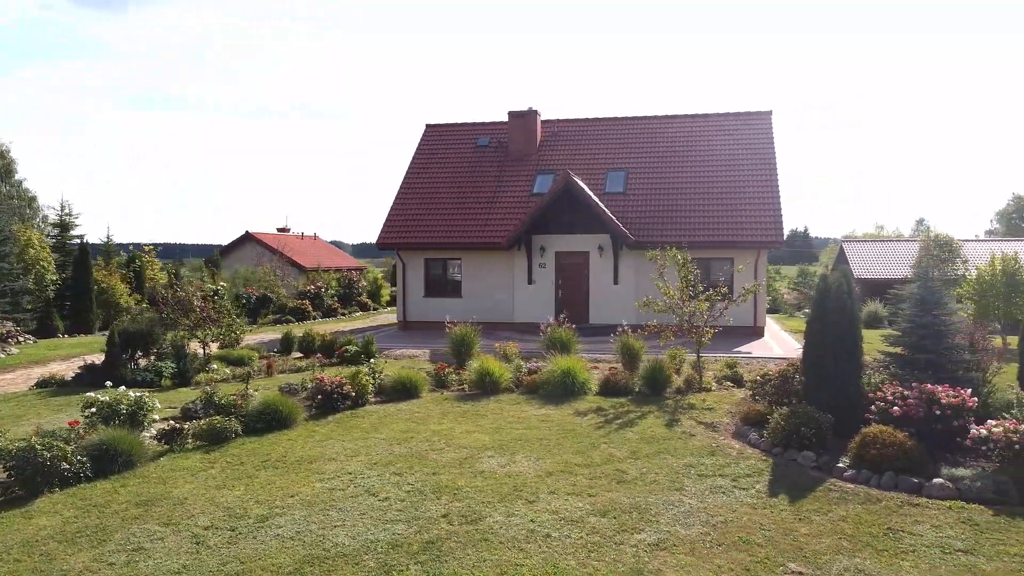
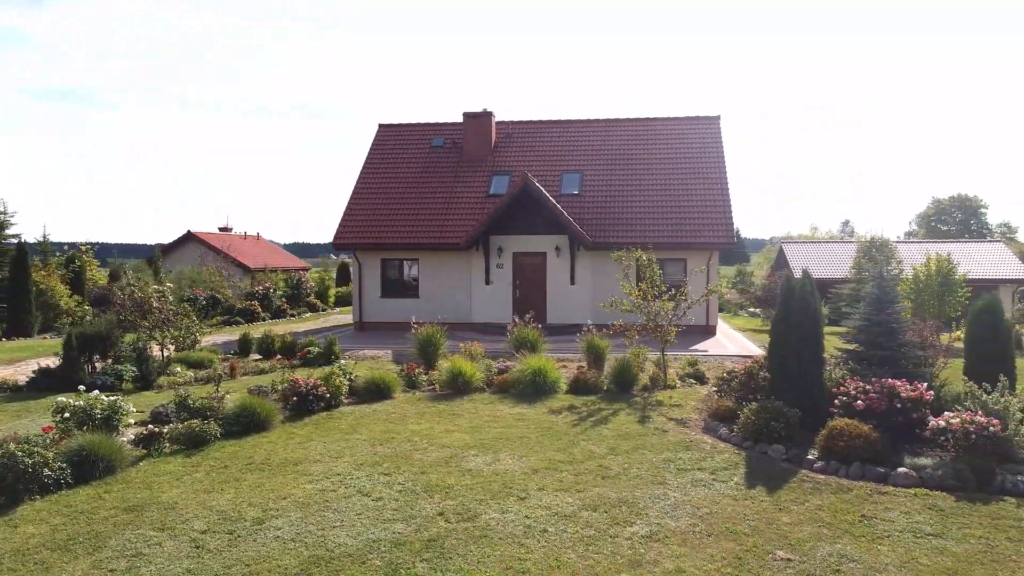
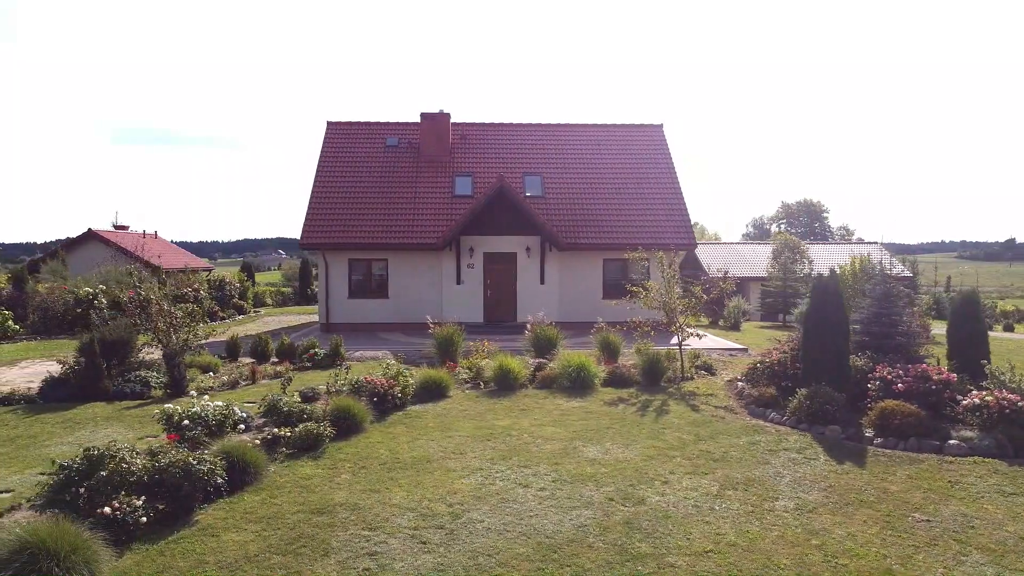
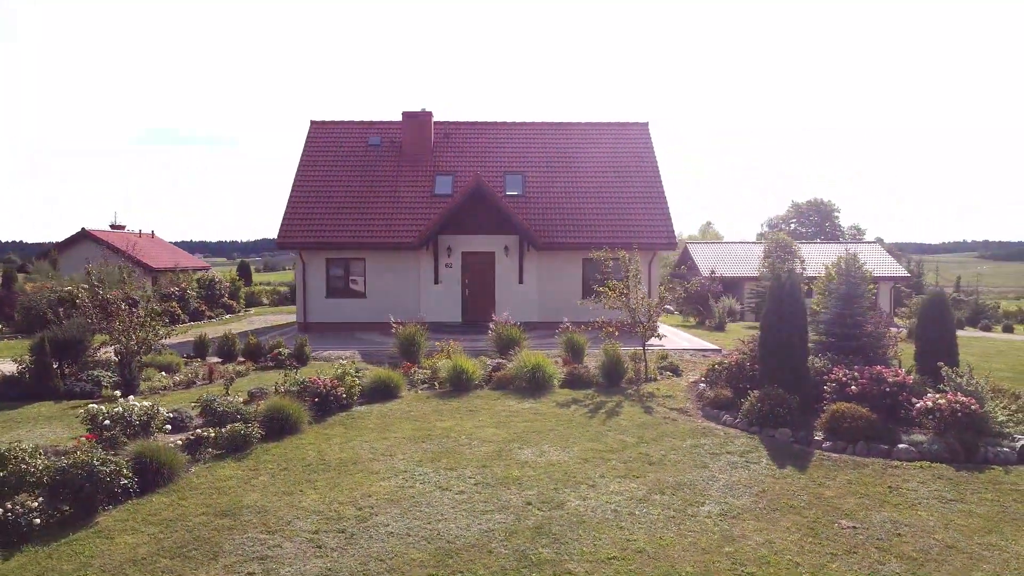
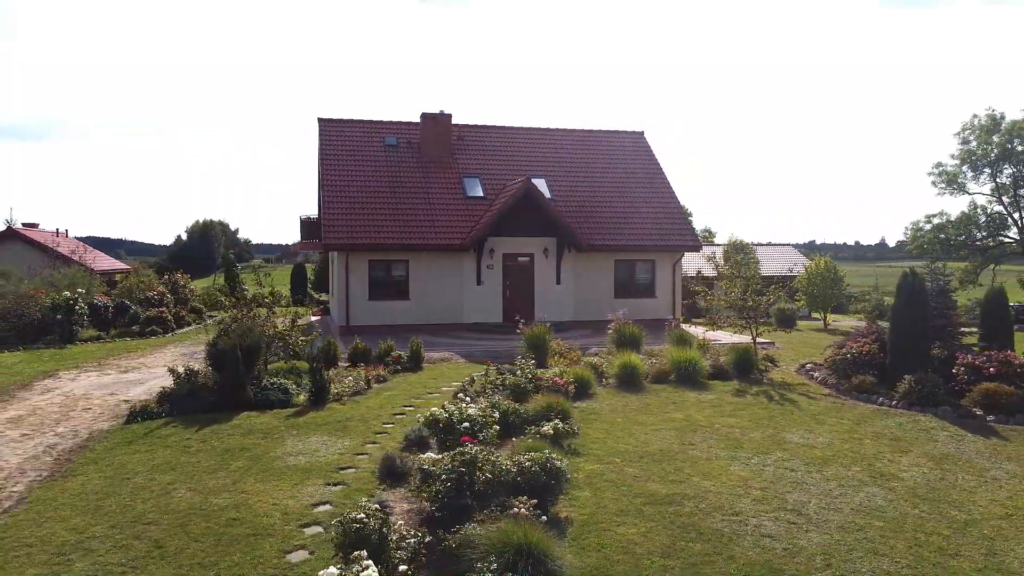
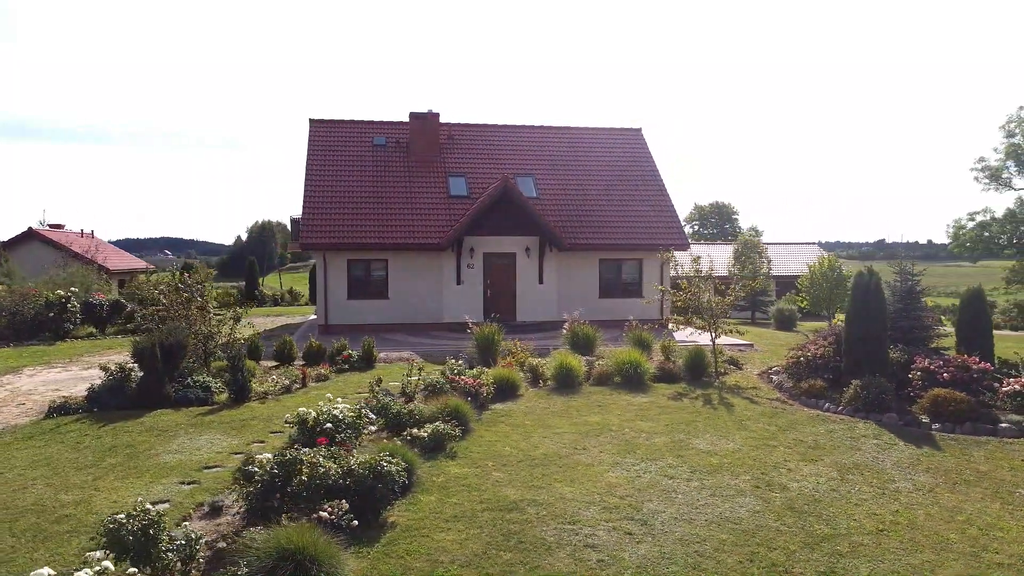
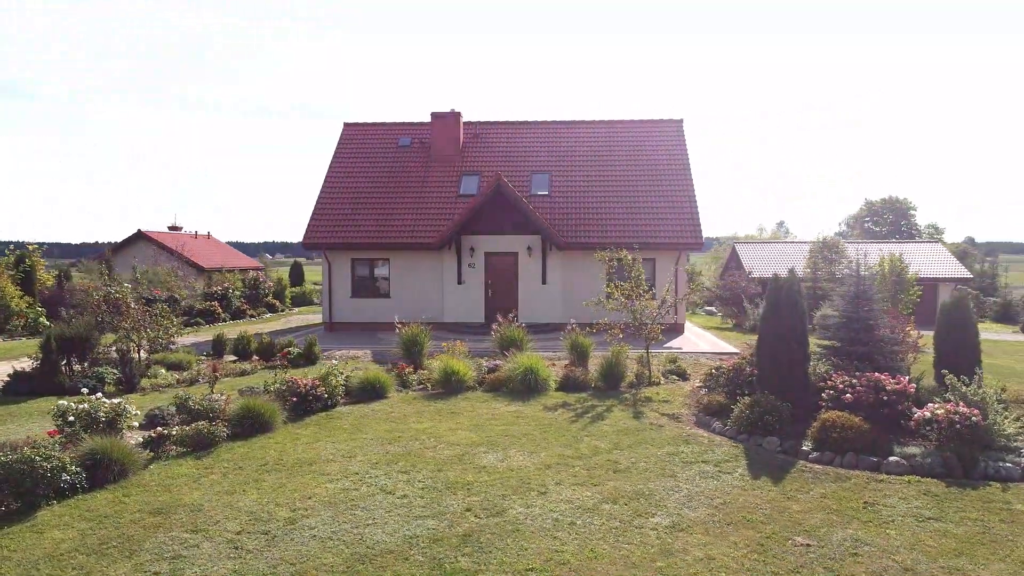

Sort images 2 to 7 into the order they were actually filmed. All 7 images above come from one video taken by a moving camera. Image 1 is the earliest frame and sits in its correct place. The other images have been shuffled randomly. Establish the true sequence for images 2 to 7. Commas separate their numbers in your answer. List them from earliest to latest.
2, 7, 4, 3, 6, 5
